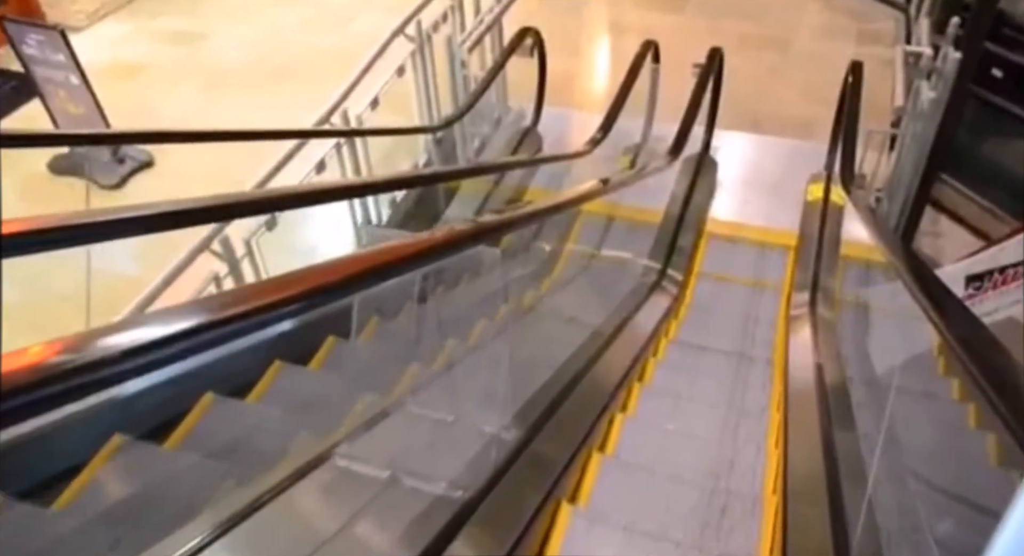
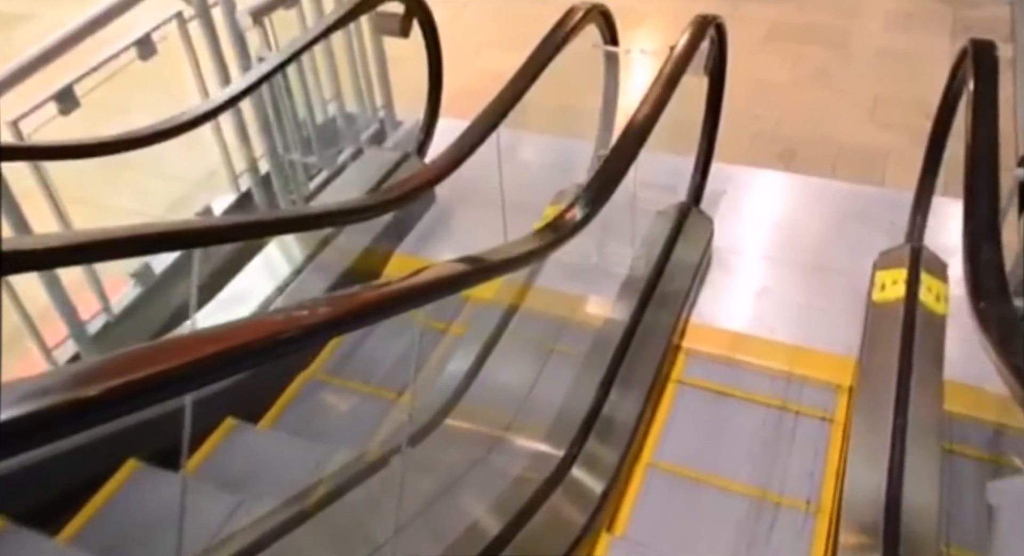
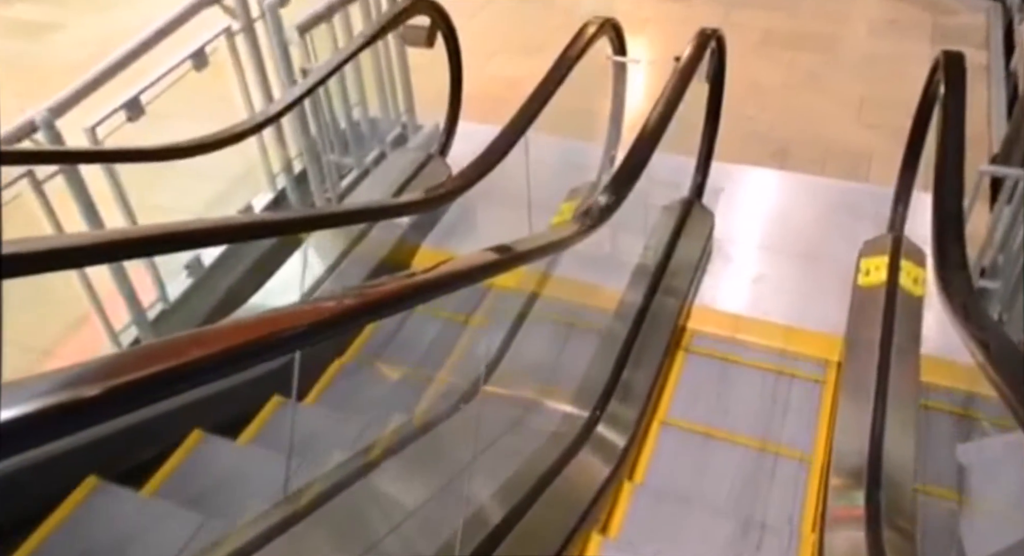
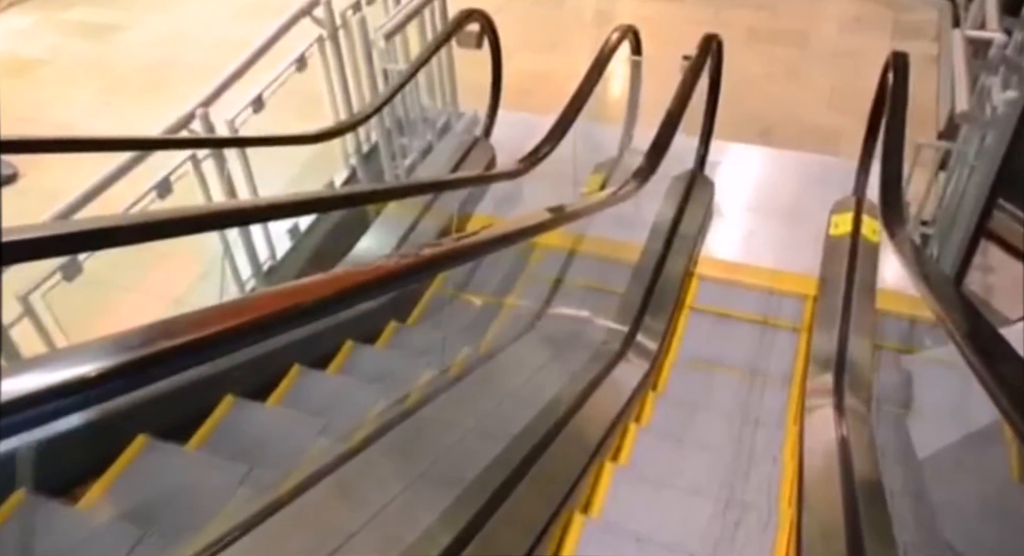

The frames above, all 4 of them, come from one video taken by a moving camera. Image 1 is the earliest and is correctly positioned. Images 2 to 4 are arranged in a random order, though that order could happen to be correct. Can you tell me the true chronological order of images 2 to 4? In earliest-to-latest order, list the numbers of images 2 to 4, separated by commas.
4, 3, 2
